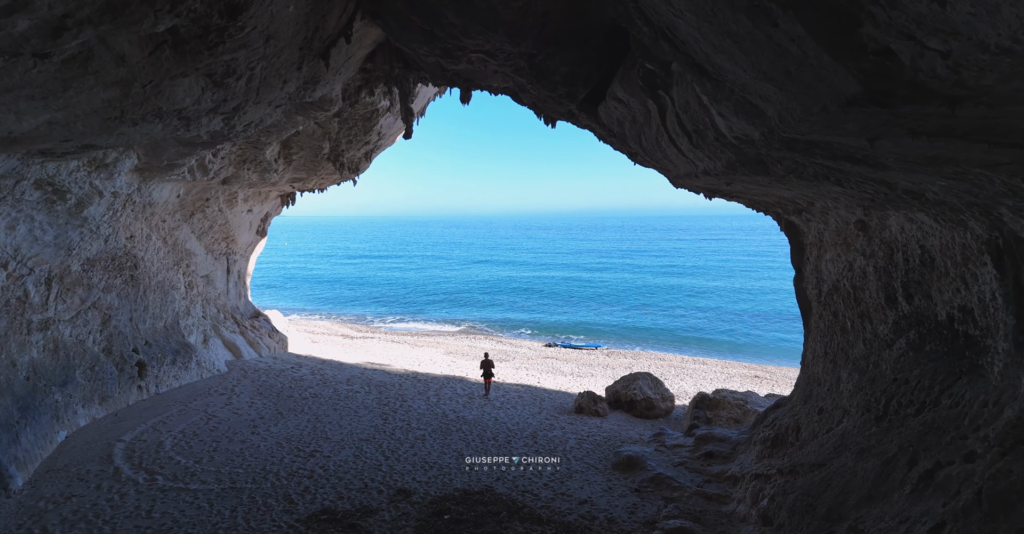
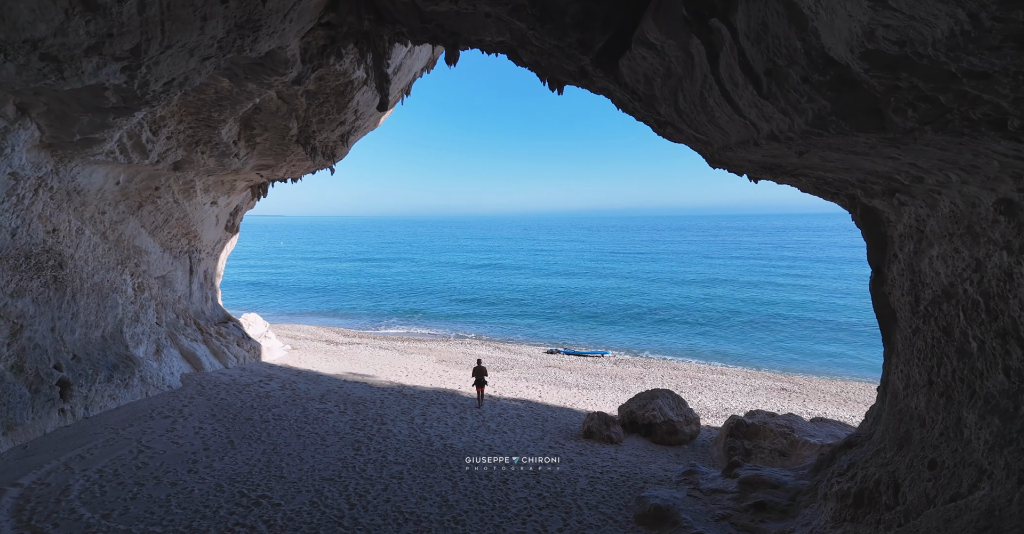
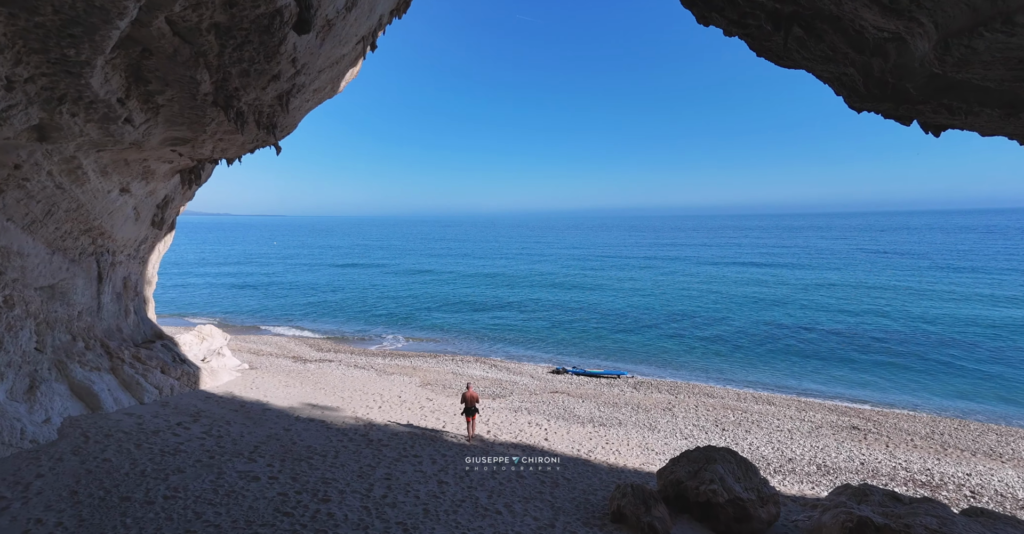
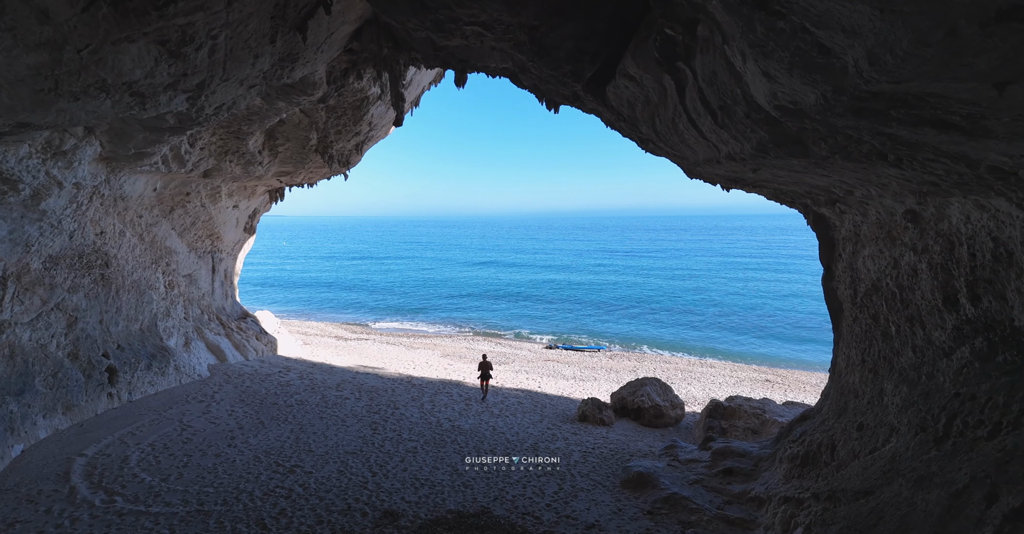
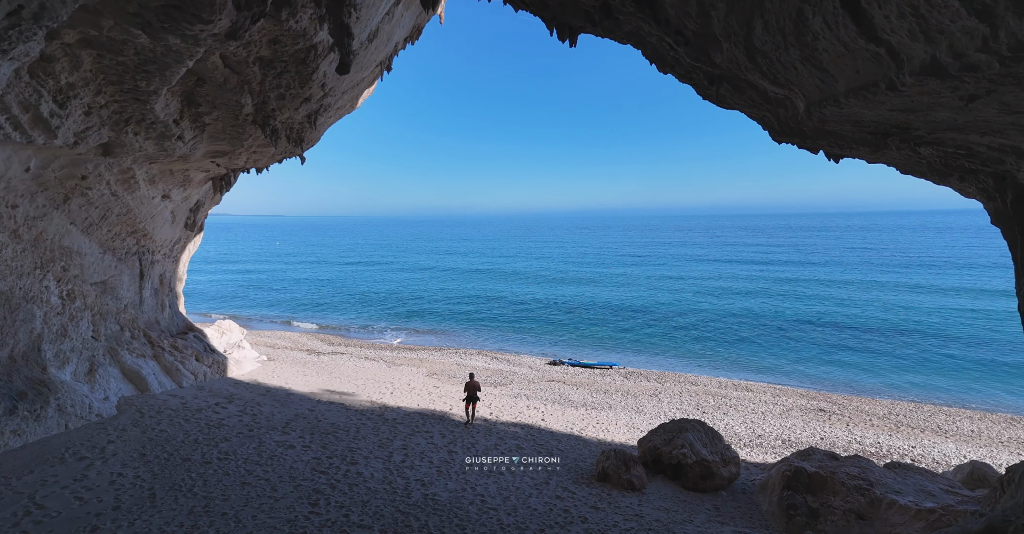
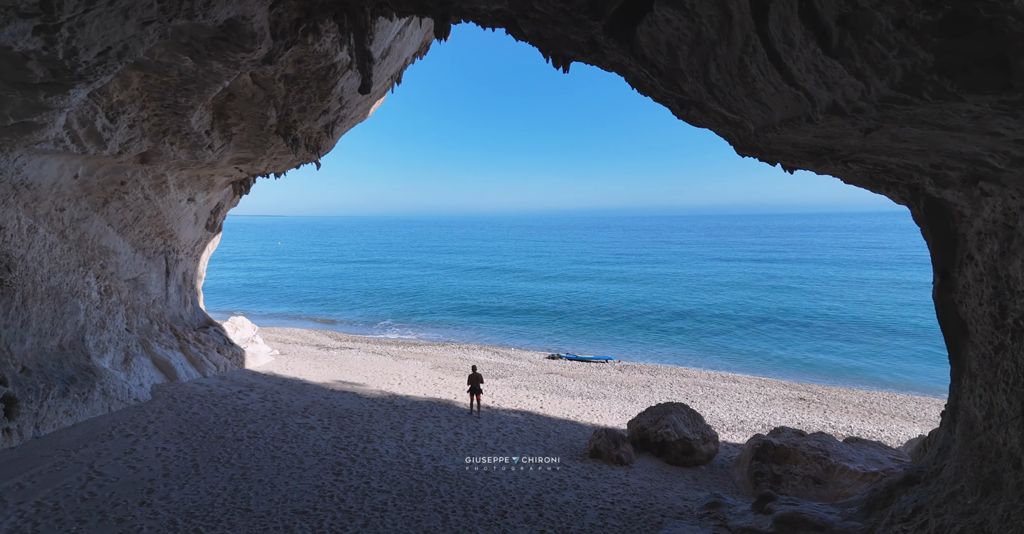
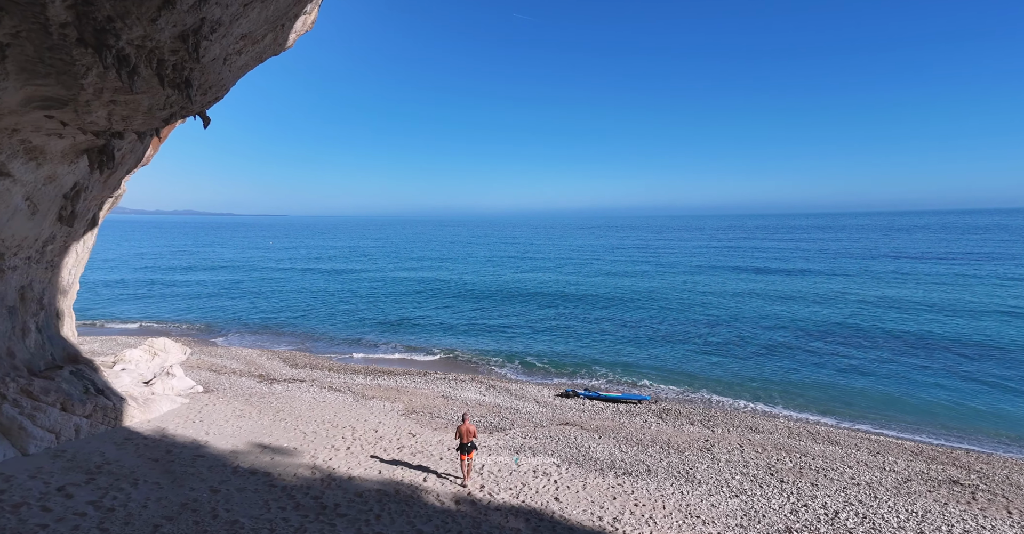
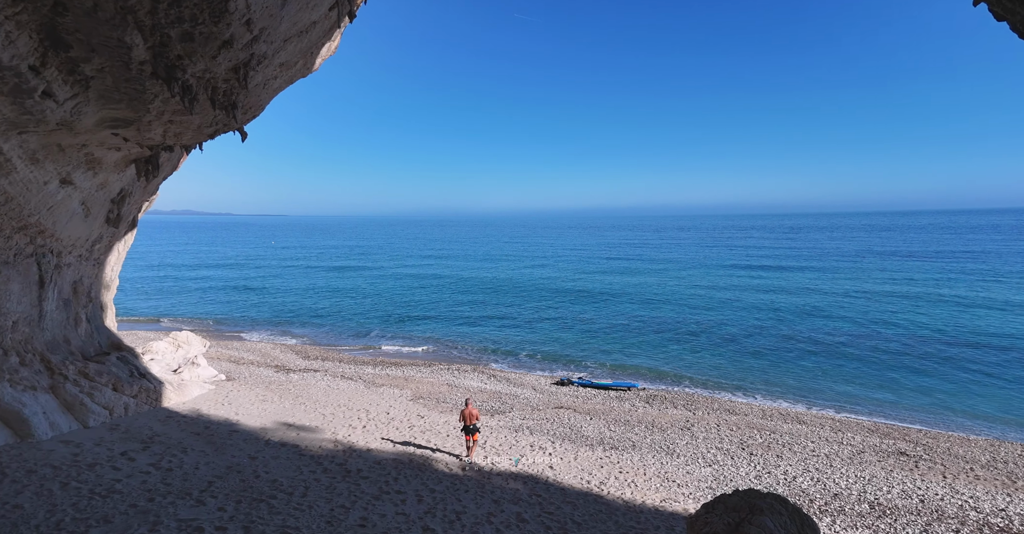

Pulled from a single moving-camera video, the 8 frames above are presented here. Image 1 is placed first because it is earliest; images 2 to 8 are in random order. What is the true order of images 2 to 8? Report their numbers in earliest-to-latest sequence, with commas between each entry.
4, 2, 6, 5, 3, 8, 7
